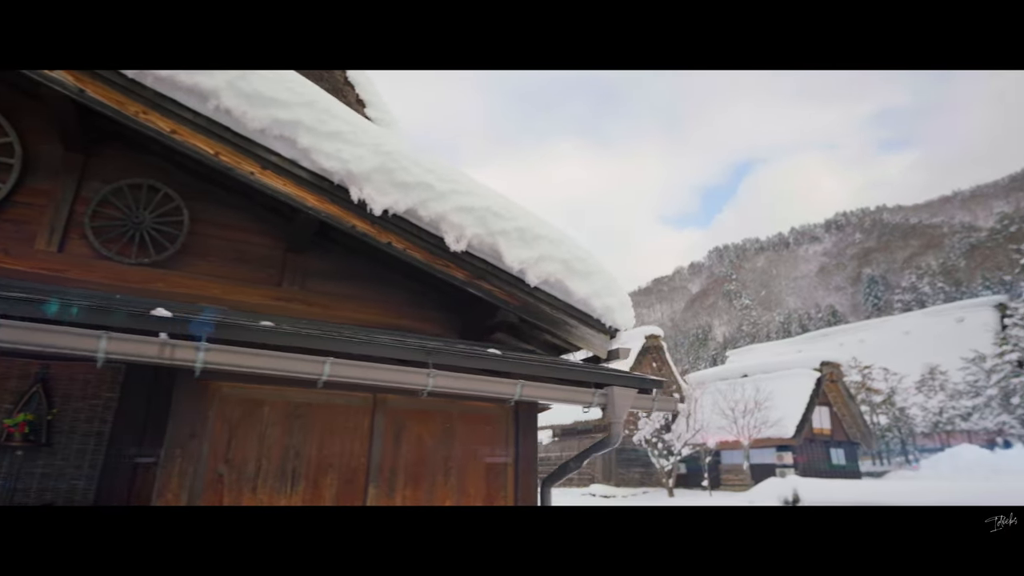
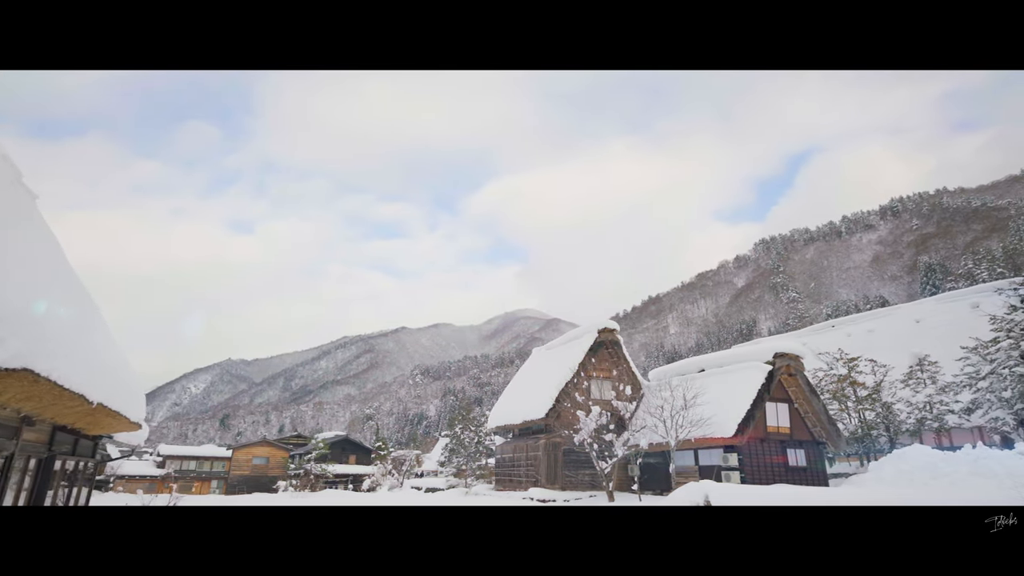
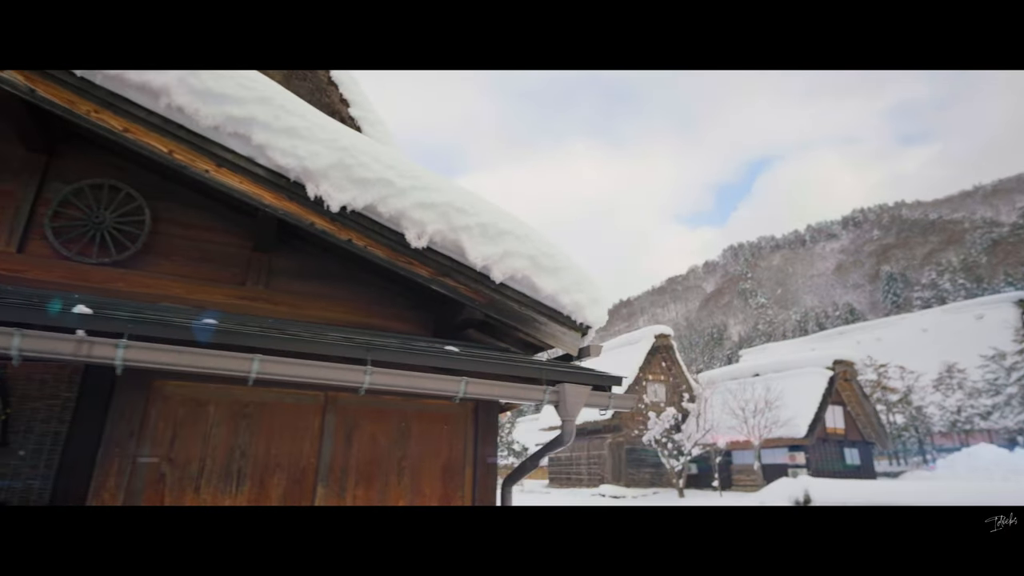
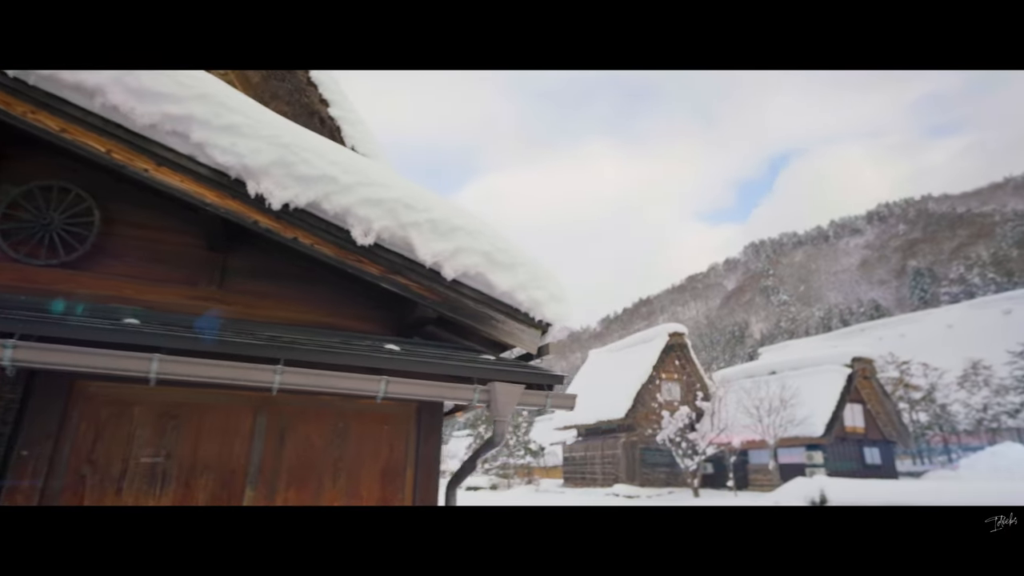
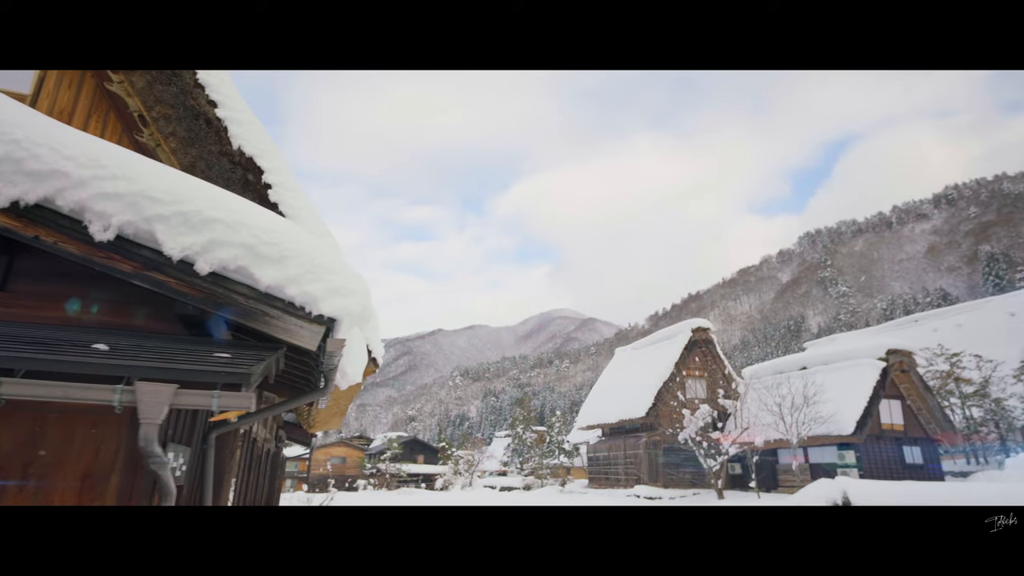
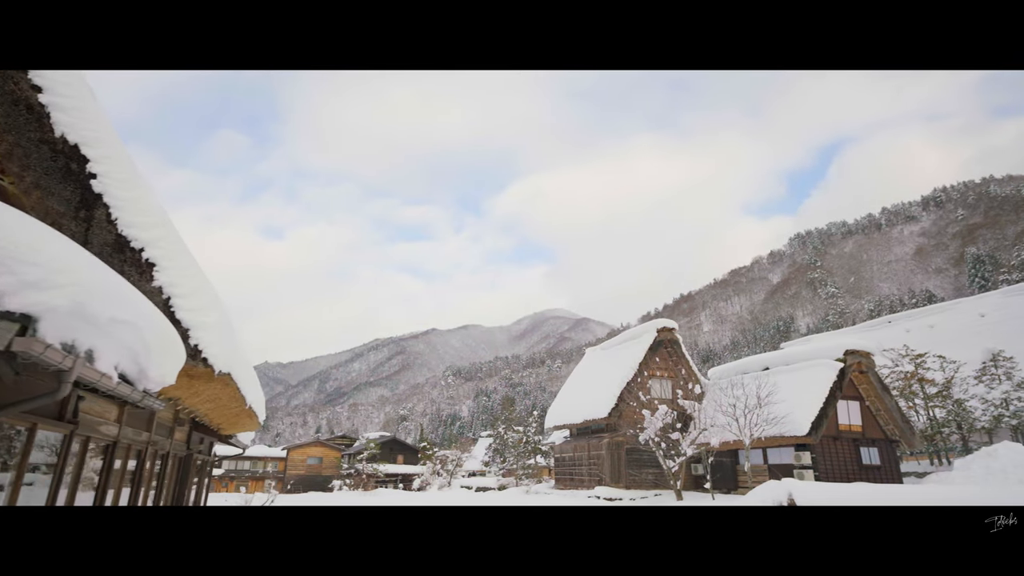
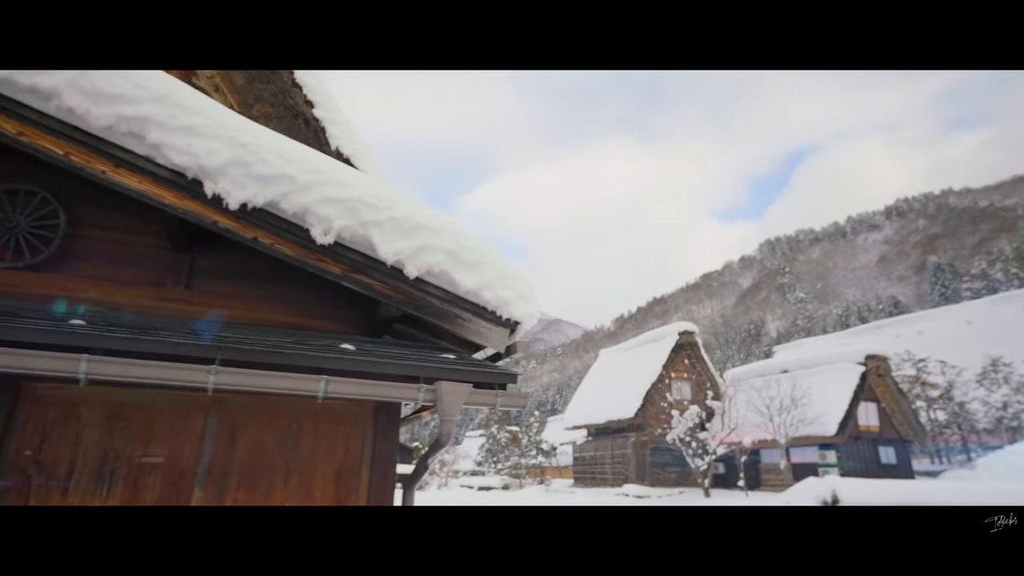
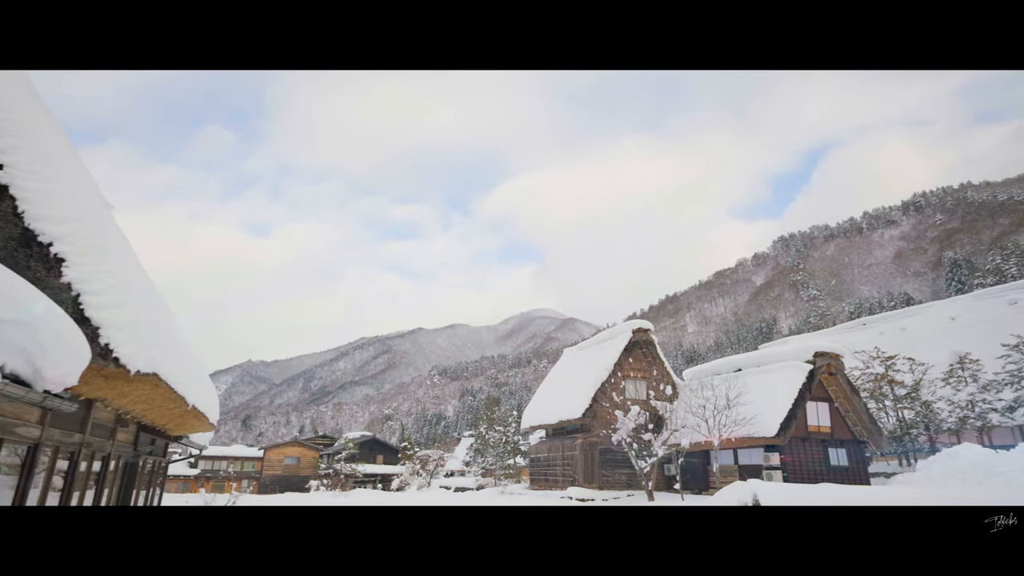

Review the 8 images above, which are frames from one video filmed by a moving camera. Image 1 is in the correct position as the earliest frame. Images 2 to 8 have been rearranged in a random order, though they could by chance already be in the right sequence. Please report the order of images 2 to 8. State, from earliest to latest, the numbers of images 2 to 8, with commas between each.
3, 4, 7, 5, 6, 8, 2
